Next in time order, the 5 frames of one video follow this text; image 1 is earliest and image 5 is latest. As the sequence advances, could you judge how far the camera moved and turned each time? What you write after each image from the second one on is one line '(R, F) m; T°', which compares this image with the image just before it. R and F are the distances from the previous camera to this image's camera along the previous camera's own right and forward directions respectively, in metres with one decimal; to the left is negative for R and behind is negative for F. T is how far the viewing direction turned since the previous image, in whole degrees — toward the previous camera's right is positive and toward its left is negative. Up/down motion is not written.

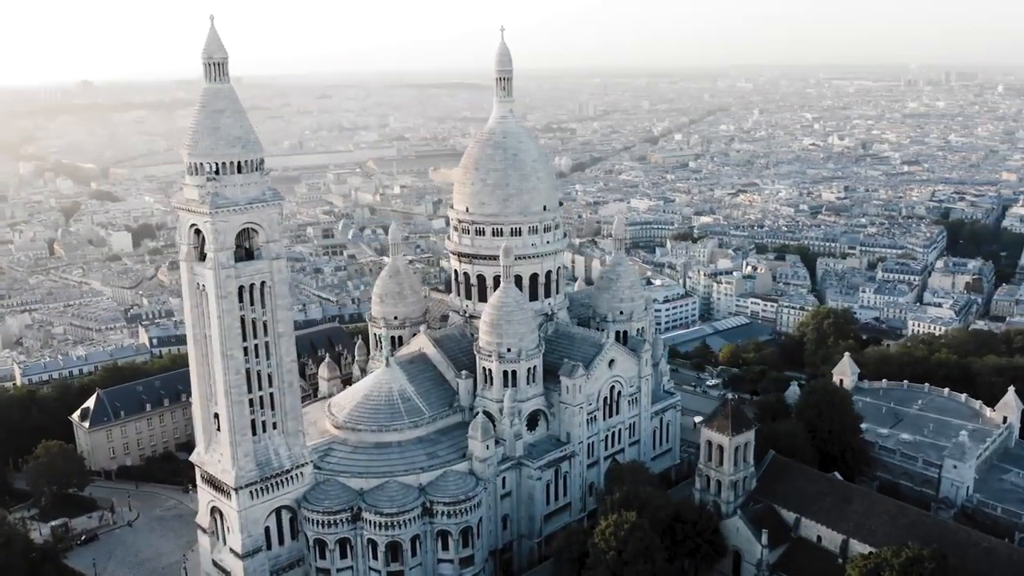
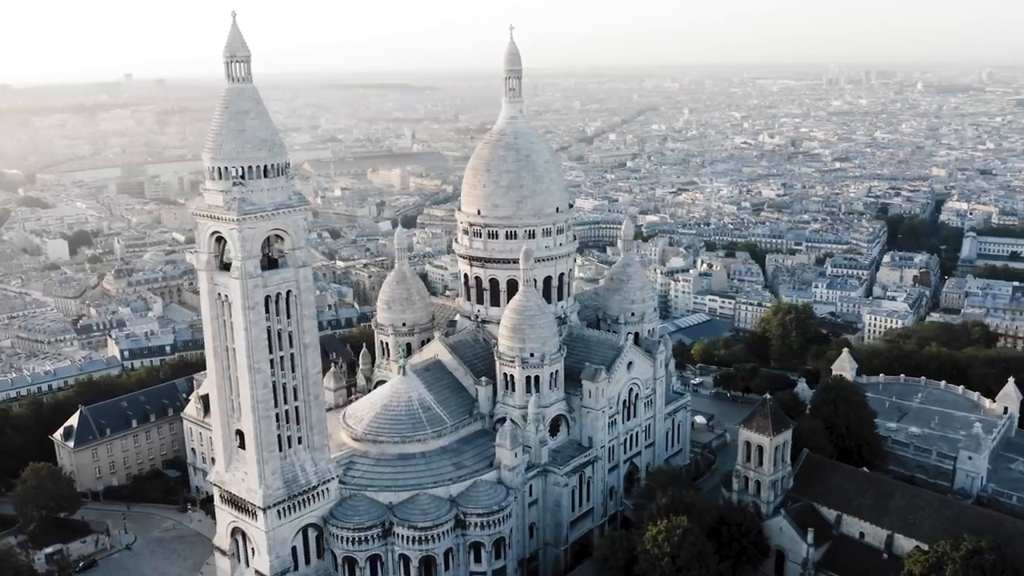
(-5.5, +1.4) m; +5°
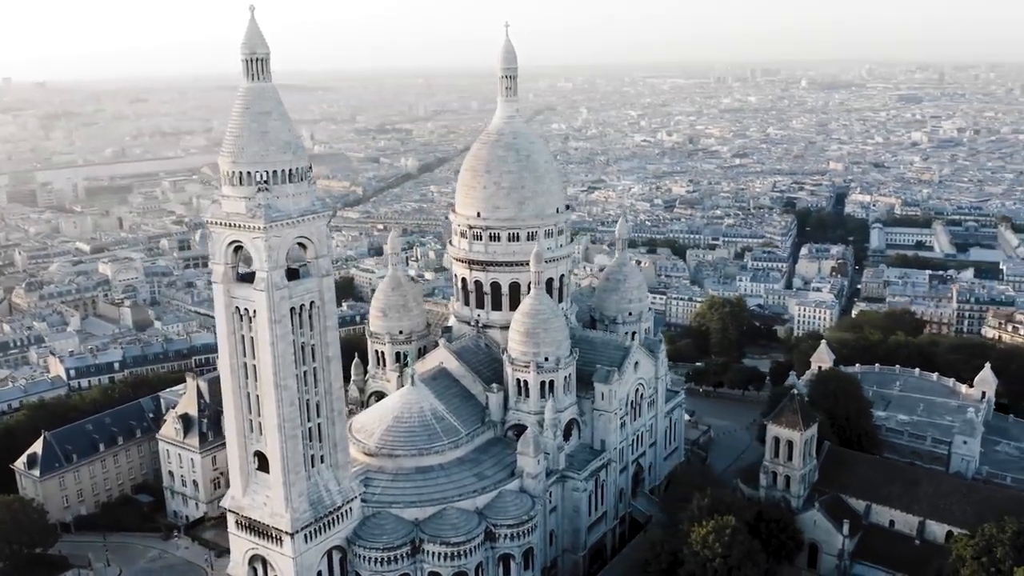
(-6.7, +1.7) m; +7°
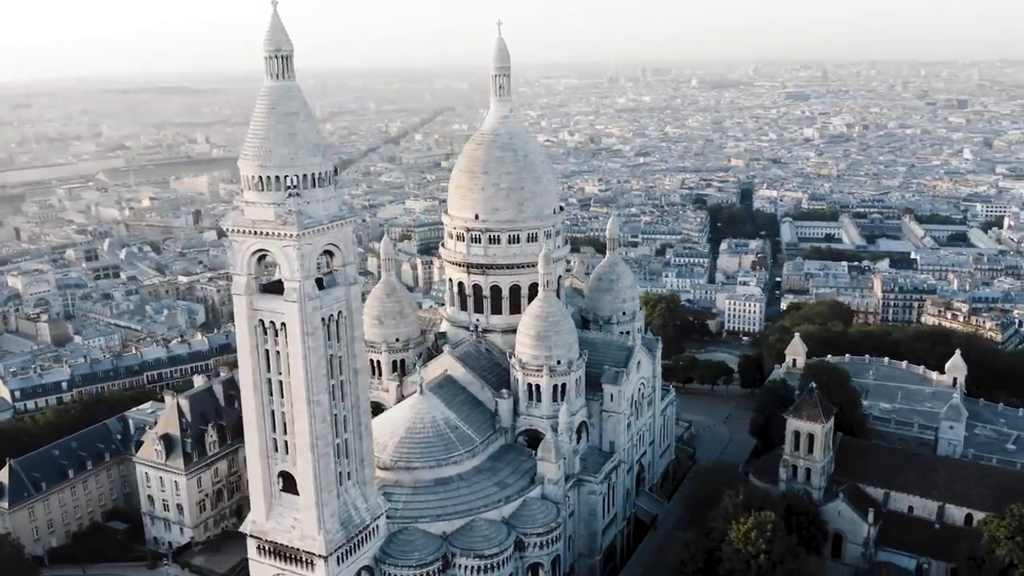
(-6.4, +1.5) m; +7°
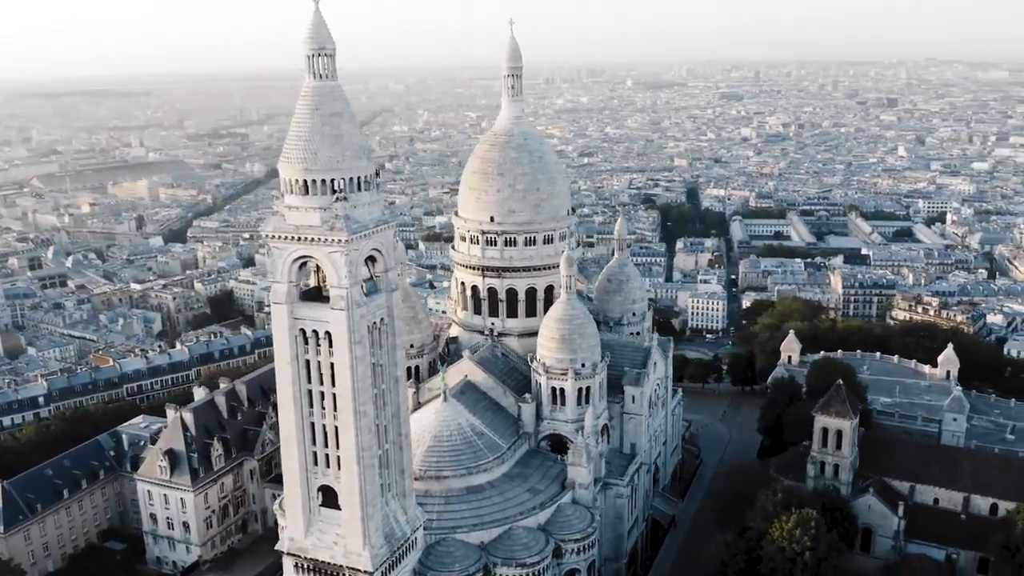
(-4.9, +1.0) m; +4°
